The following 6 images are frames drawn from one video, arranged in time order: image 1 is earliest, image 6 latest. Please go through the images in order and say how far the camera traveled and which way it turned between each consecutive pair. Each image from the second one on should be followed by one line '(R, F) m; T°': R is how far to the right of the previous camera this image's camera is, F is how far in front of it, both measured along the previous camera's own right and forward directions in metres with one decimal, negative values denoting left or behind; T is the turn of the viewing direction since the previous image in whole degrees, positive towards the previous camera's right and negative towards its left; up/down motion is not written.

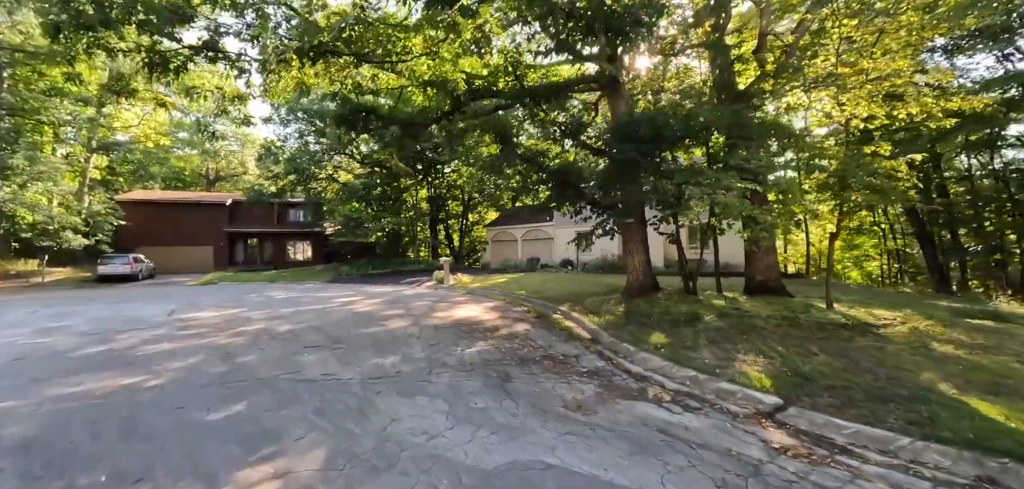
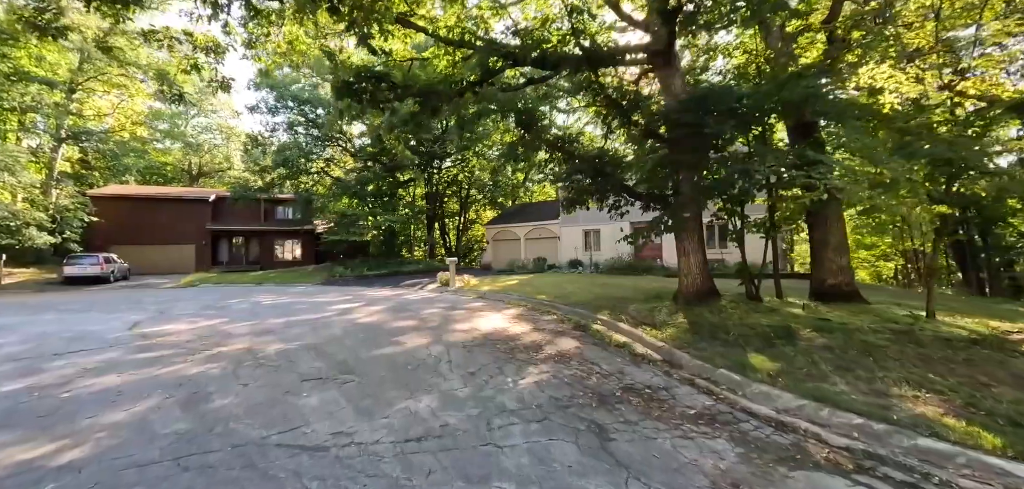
(-0.9, +1.4) m; +1°
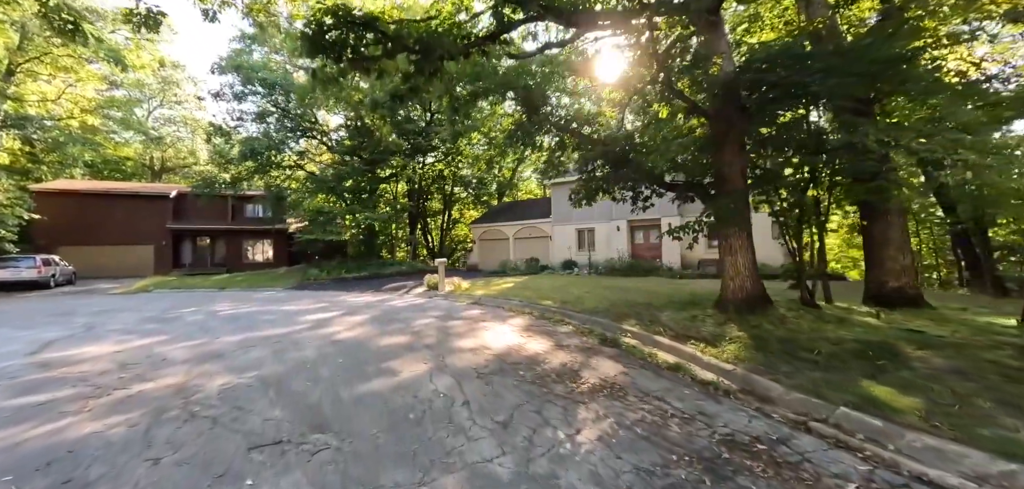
(-0.6, +1.4) m; +3°
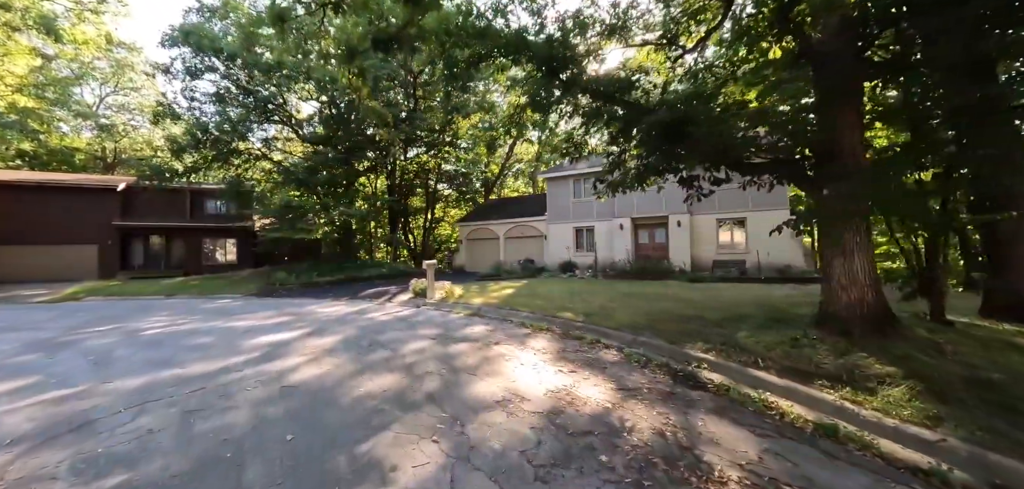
(-0.7, +1.9) m; +3°
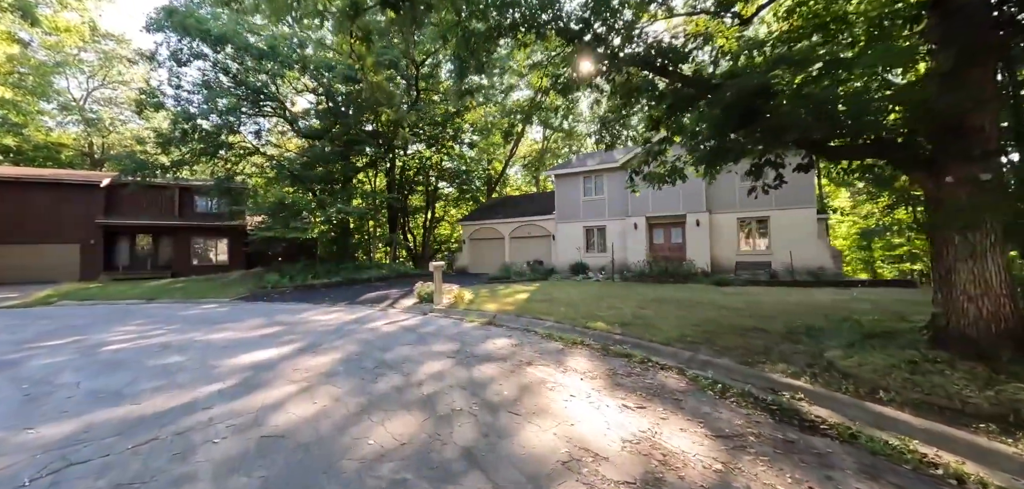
(-0.5, +1.0) m; 0°
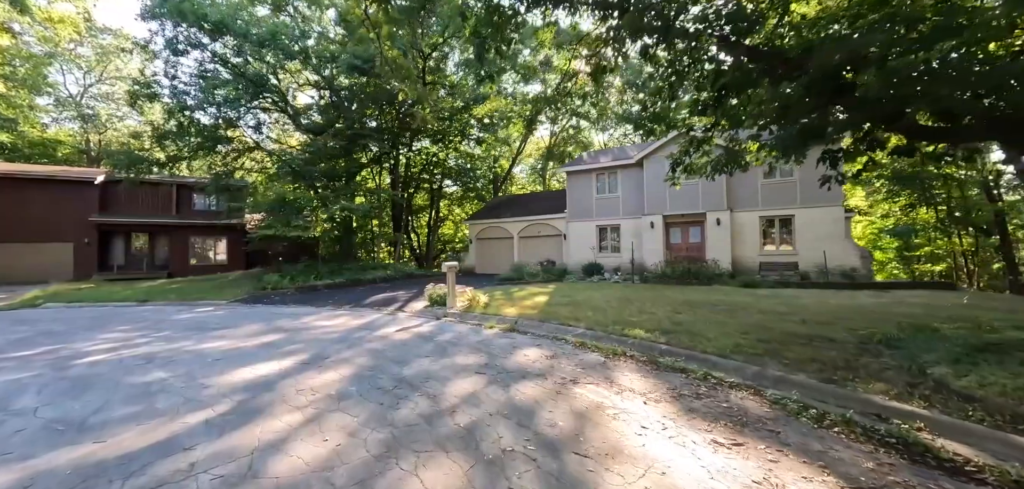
(-0.5, +0.7) m; 0°
